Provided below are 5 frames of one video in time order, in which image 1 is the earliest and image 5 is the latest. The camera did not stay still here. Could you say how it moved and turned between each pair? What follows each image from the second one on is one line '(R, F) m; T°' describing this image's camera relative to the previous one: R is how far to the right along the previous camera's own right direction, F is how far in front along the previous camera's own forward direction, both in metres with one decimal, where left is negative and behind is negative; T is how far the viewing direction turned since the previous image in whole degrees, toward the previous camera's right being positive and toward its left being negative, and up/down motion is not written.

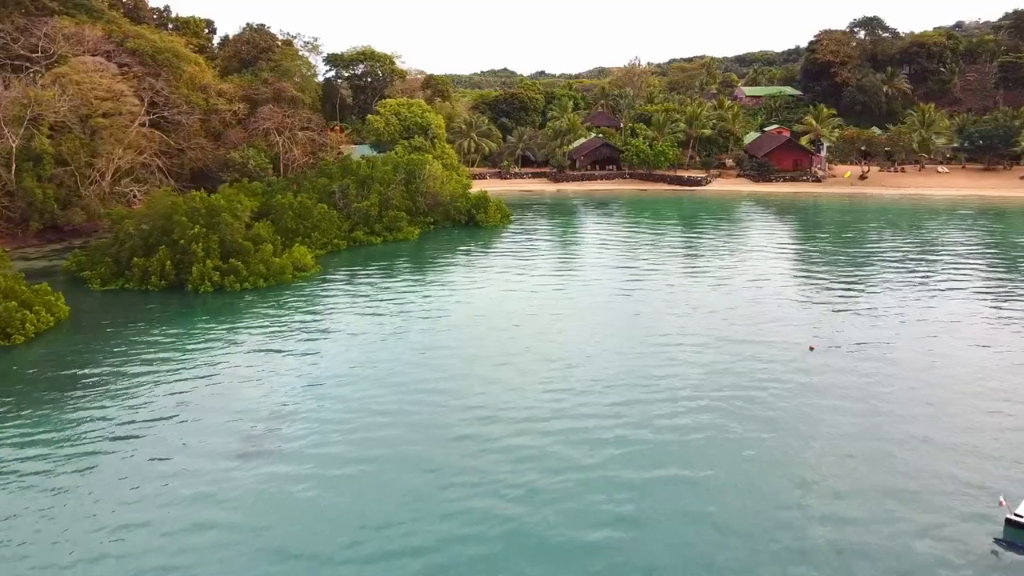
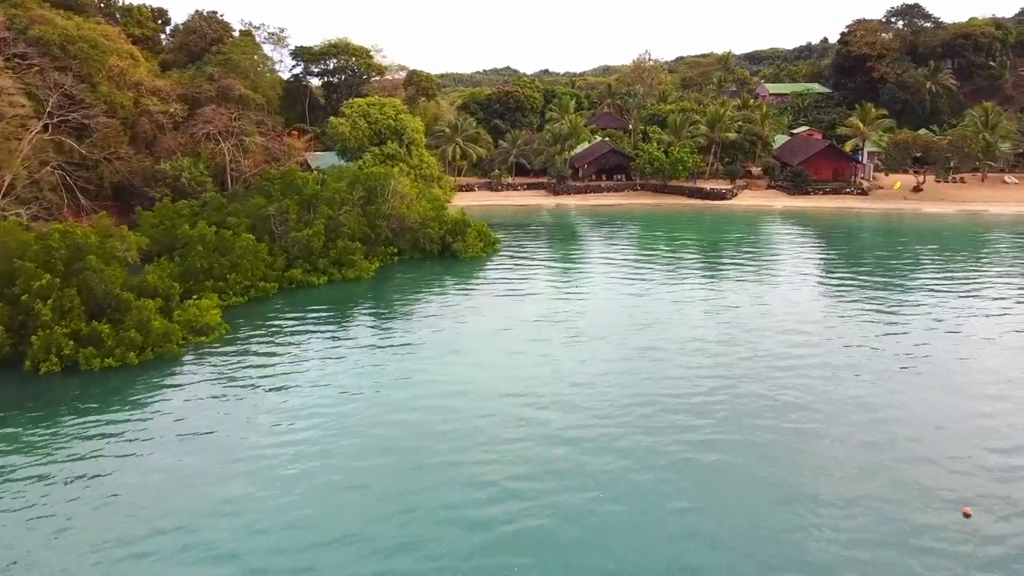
(+0.6, +7.3) m; 0°
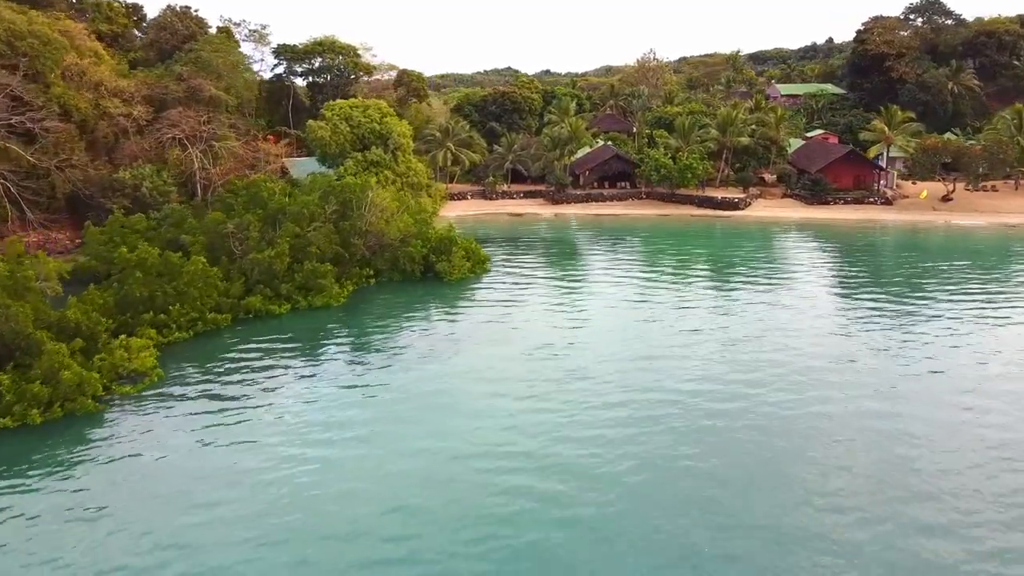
(+0.3, +3.1) m; 0°
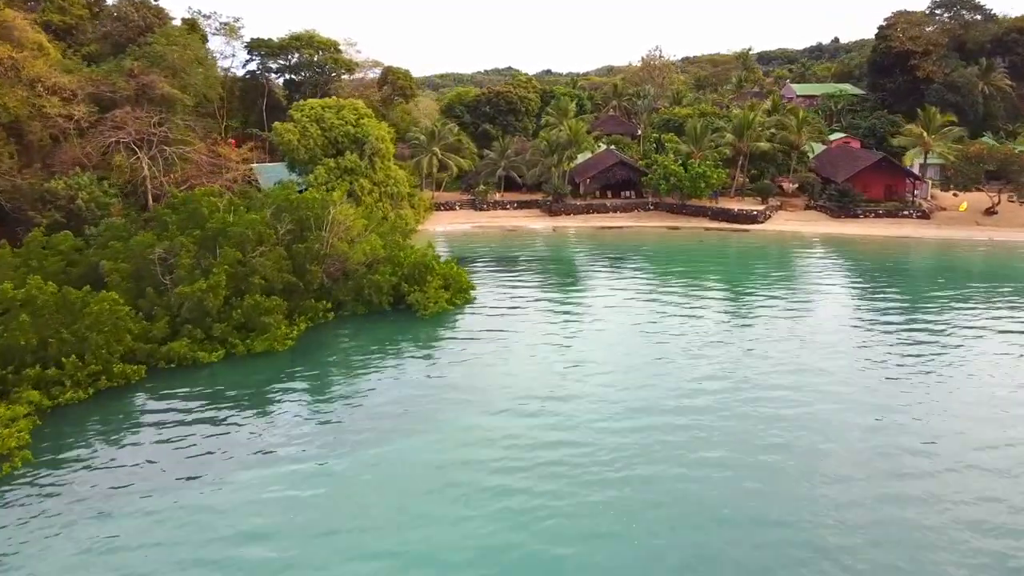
(+0.3, +4.0) m; 0°
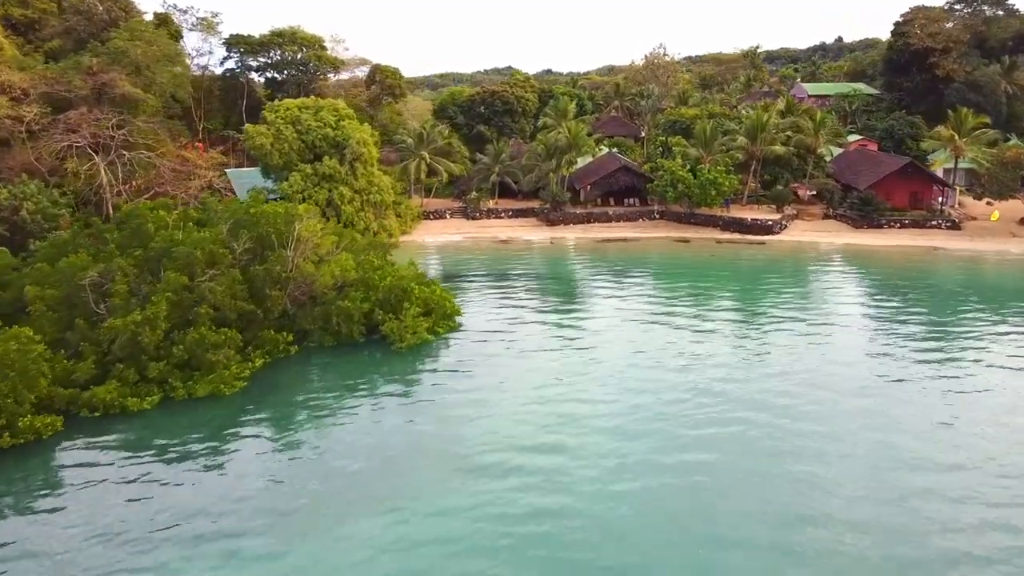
(+0.2, +2.7) m; 0°
